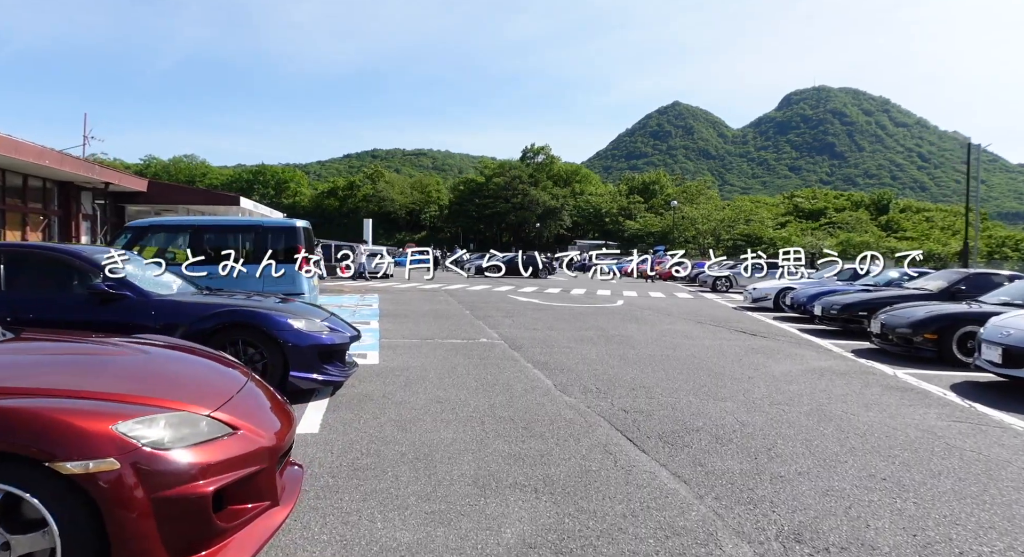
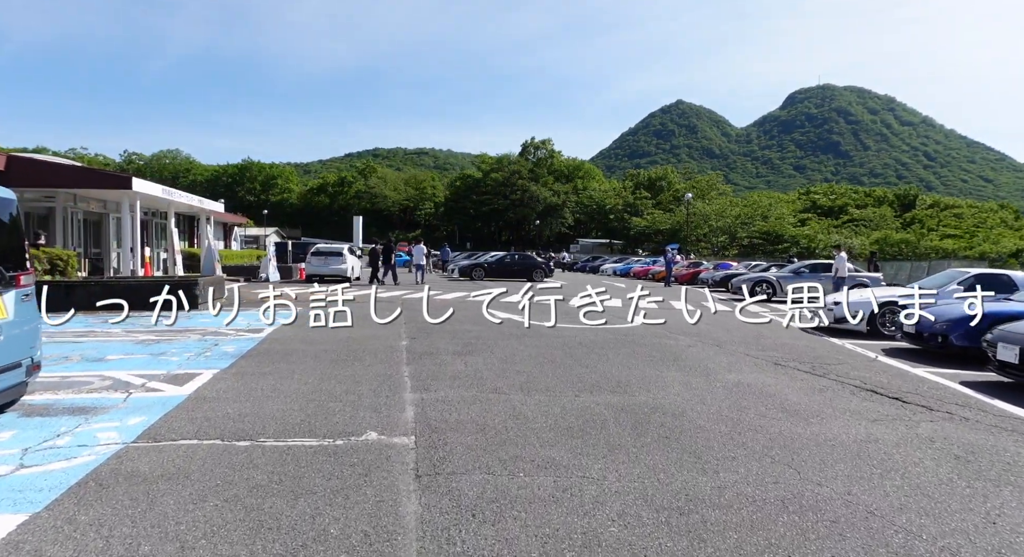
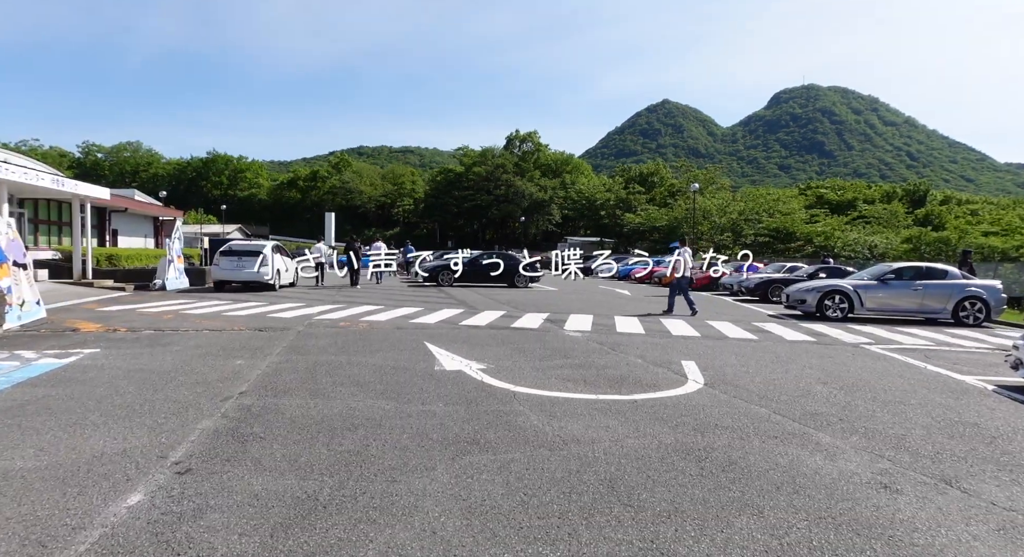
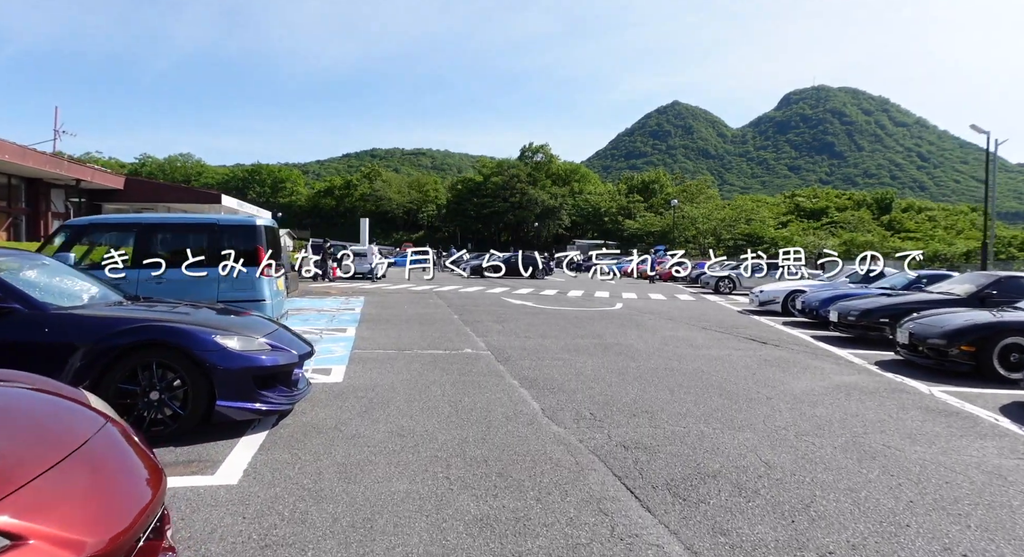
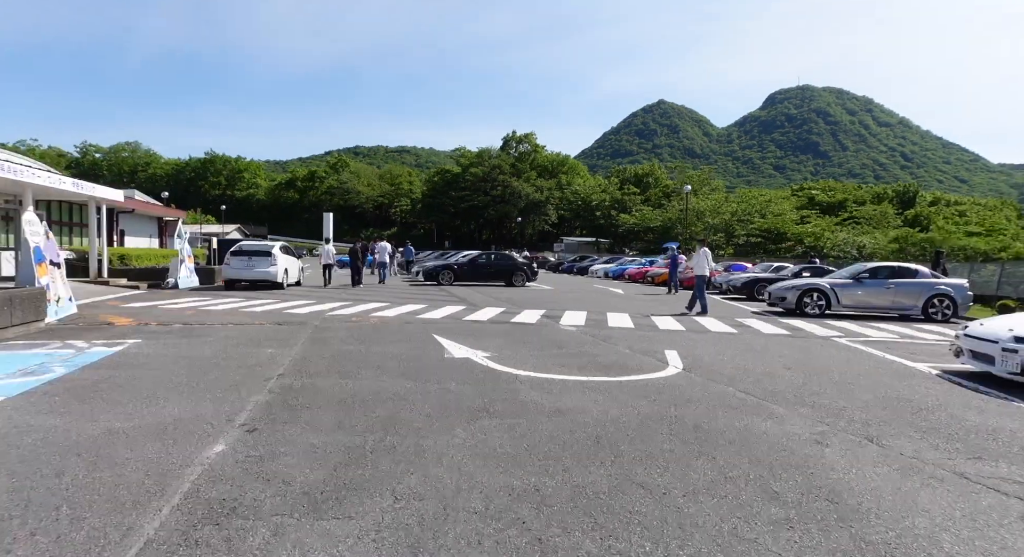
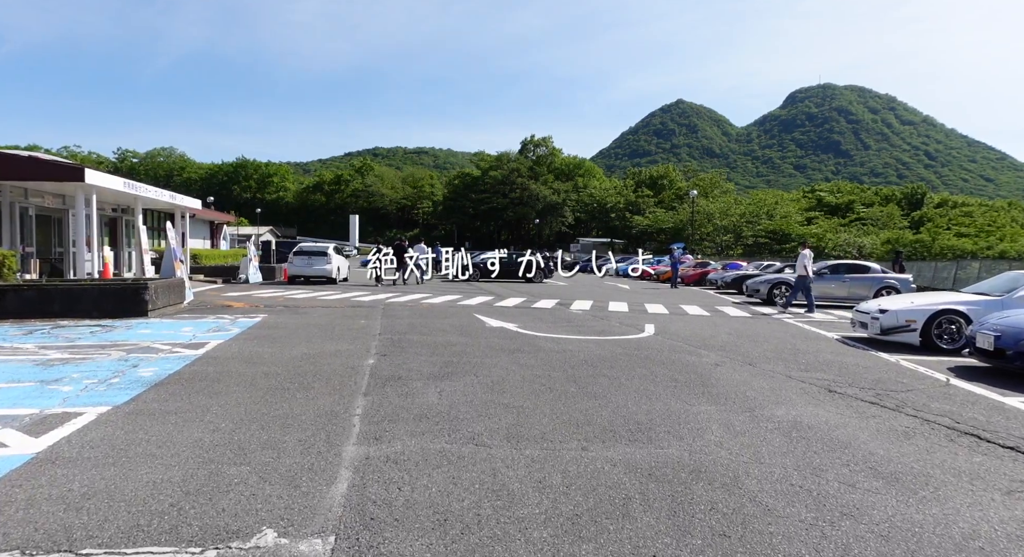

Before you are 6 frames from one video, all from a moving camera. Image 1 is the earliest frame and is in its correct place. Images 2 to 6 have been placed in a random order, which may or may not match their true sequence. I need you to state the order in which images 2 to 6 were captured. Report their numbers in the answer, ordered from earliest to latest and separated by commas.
4, 2, 6, 5, 3
